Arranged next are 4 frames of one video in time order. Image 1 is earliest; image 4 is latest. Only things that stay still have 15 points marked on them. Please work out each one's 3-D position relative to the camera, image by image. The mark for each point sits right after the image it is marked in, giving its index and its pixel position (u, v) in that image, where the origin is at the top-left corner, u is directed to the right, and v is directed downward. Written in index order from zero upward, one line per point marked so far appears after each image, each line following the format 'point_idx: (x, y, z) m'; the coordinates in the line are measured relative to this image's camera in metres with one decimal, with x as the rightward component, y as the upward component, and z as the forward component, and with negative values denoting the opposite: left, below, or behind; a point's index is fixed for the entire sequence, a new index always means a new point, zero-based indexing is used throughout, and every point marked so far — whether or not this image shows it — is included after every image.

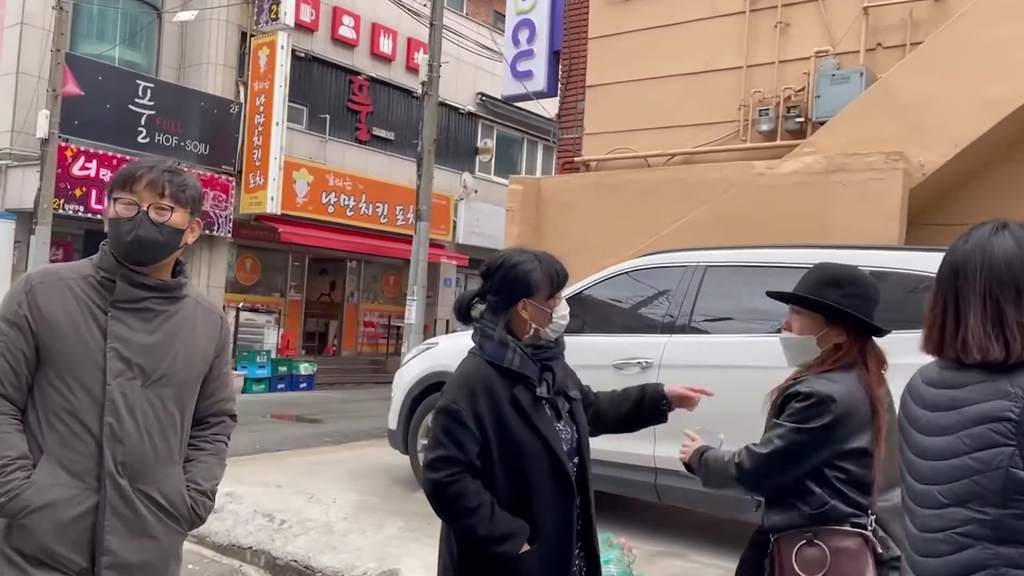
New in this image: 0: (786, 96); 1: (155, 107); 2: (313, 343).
0: (+2.7, +1.9, +8.4) m
1: (-5.9, +3.0, +13.9) m
2: (-4.2, -1.2, +17.8) m
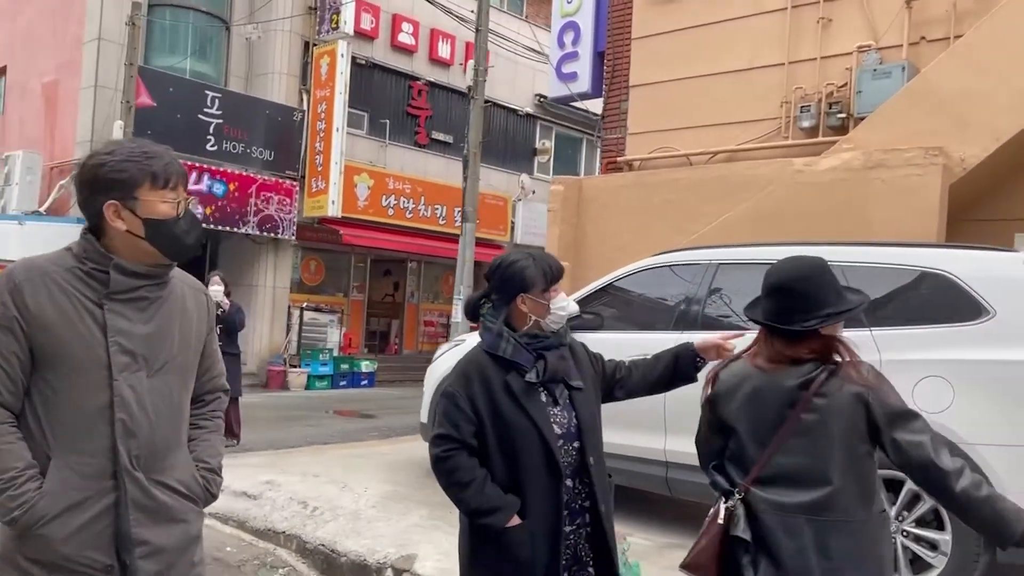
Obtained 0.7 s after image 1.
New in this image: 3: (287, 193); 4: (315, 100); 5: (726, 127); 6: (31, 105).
0: (+3.1, +1.9, +8.3) m
1: (-5.0, +3.0, +14.5) m
2: (-3.0, -1.2, +18.3) m
3: (-4.1, +1.7, +15.4) m
4: (-3.6, +3.5, +15.6) m
5: (+2.3, +1.7, +9.1) m
6: (-9.1, +3.4, +15.9) m
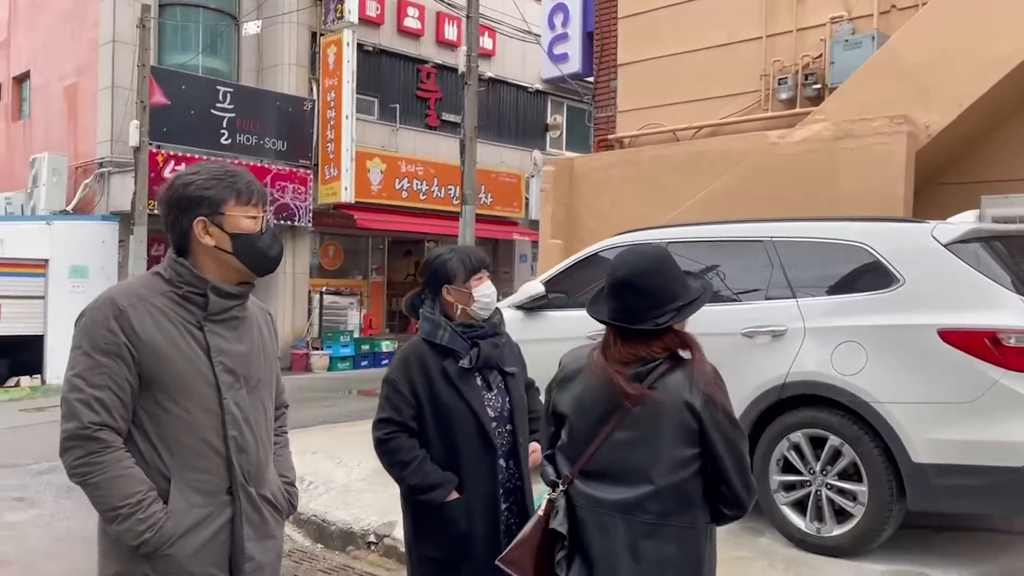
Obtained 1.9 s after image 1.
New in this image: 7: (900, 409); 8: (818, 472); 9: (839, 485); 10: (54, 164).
0: (+2.9, +2.2, +8.4) m
1: (-4.9, +3.2, +15.0) m
2: (-2.6, -0.8, +18.8) m
3: (-4.0, +2.0, +15.9) m
4: (-3.6, +3.8, +16.0) m
5: (+2.2, +2.1, +9.3) m
6: (-9.0, +3.5, +16.5) m
7: (+1.8, -0.6, +4.0) m
8: (+1.5, -0.9, +4.2) m
9: (+1.6, -1.0, +4.2) m
10: (-8.3, +2.2, +15.2) m
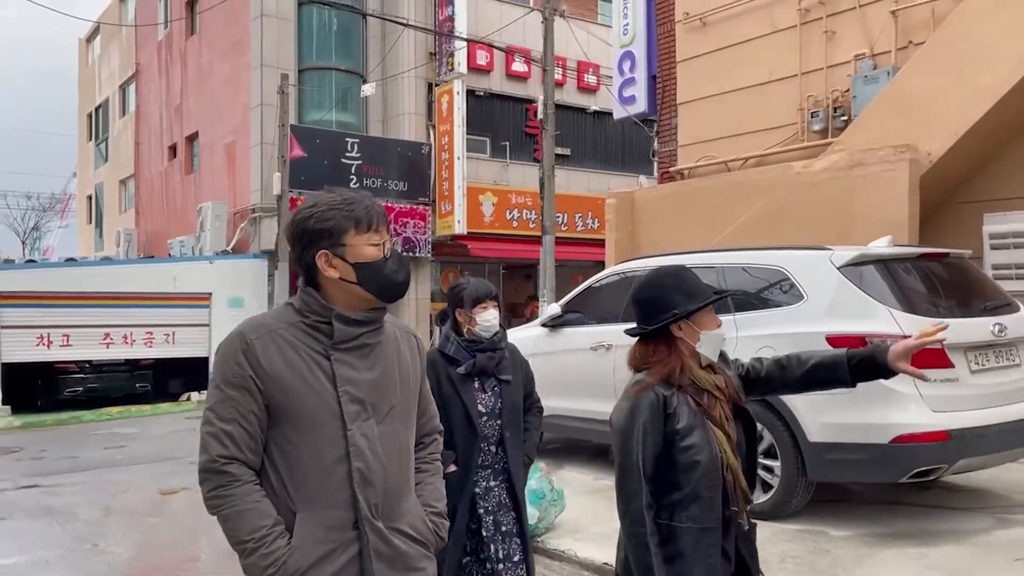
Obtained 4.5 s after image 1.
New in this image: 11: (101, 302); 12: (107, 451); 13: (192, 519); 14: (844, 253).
0: (+3.5, +2.1, +9.3) m
1: (-3.1, +2.6, +17.1) m
2: (0.0, -1.3, +20.3) m
3: (-1.9, +1.5, +17.8) m
4: (-1.5, +3.3, +17.9) m
5: (+3.0, +1.9, +10.2) m
6: (-6.8, +2.9, +19.3) m
7: (+1.7, -0.7, +5.0) m
8: (+1.5, -1.0, +5.3) m
9: (+1.5, -1.1, +5.2) m
10: (-6.3, +1.6, +17.9) m
11: (-6.6, -0.2, +13.5) m
12: (-4.8, -1.9, +9.9) m
13: (-2.6, -1.8, +6.8) m
14: (+2.0, +0.2, +5.1) m
